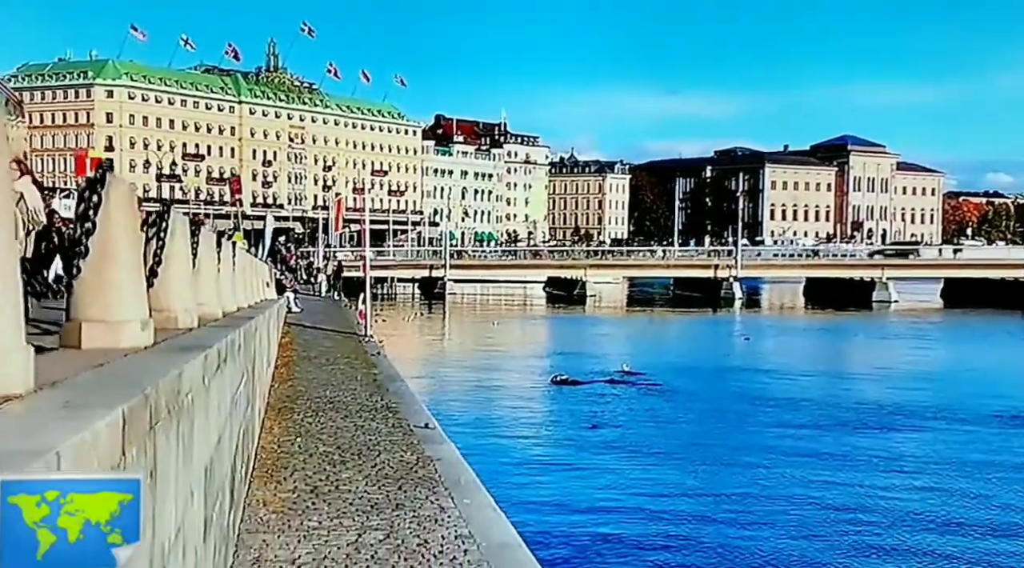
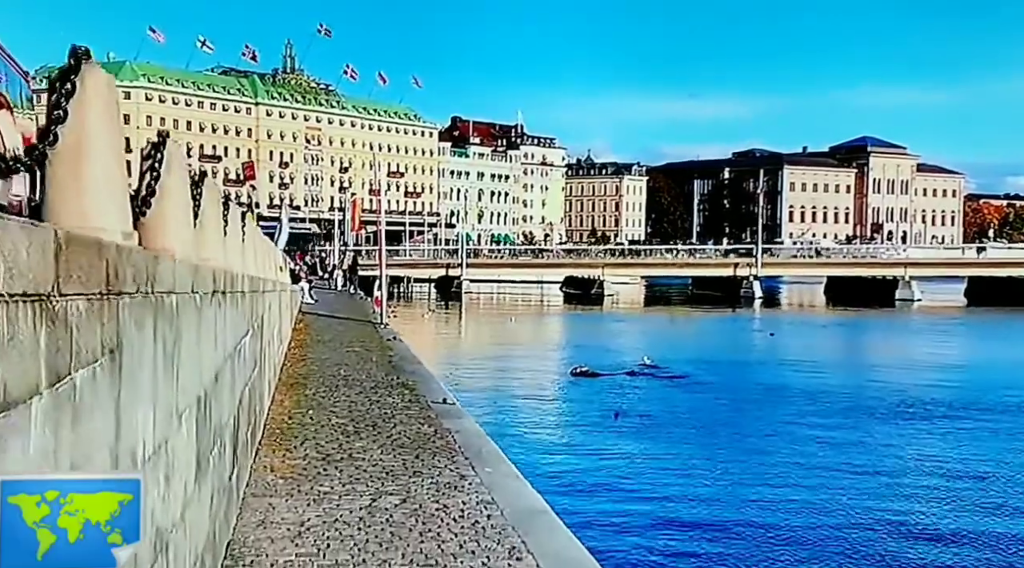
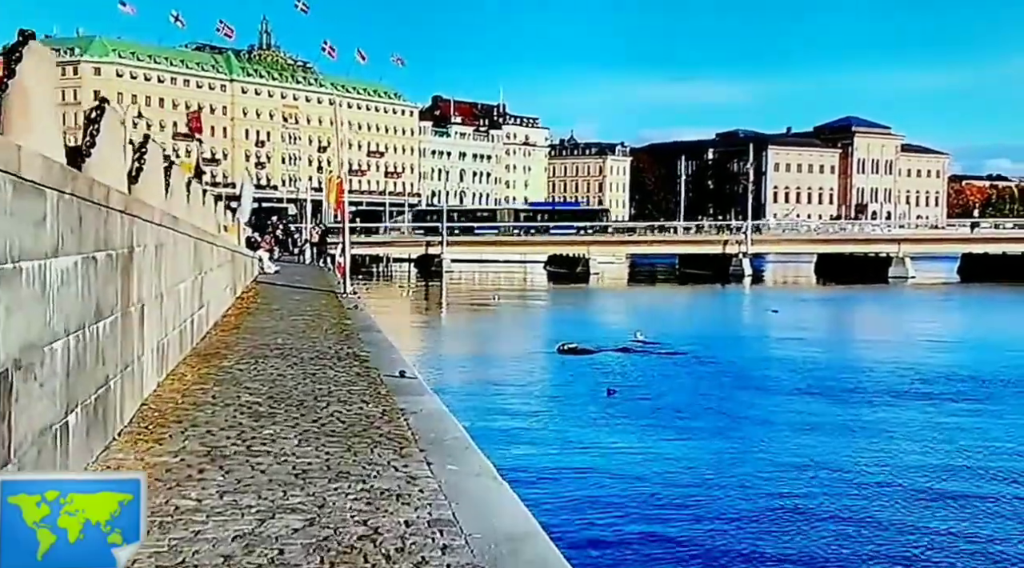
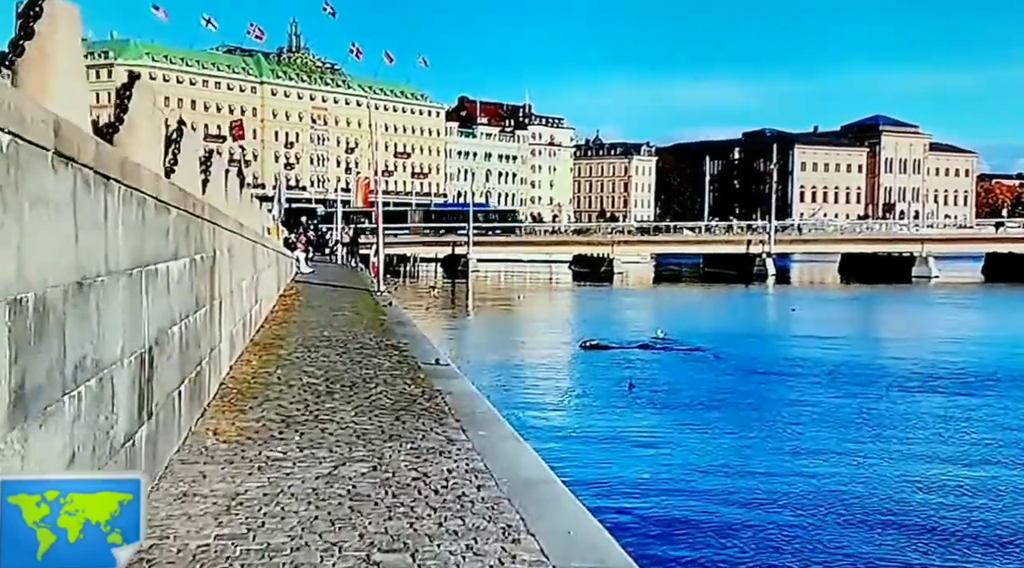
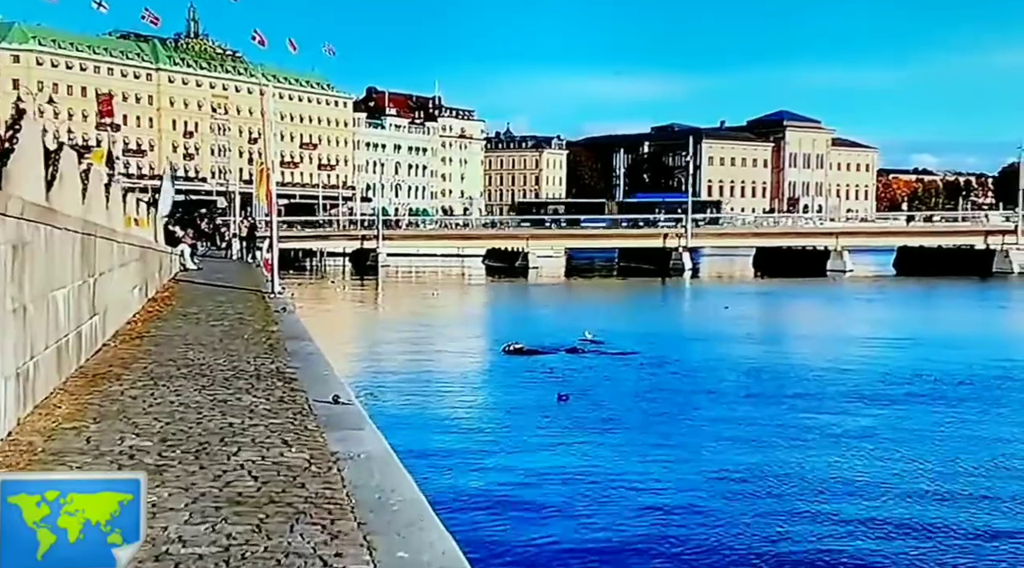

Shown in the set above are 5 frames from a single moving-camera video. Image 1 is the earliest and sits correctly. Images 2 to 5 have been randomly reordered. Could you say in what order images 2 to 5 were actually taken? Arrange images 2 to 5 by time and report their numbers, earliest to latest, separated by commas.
2, 4, 3, 5
